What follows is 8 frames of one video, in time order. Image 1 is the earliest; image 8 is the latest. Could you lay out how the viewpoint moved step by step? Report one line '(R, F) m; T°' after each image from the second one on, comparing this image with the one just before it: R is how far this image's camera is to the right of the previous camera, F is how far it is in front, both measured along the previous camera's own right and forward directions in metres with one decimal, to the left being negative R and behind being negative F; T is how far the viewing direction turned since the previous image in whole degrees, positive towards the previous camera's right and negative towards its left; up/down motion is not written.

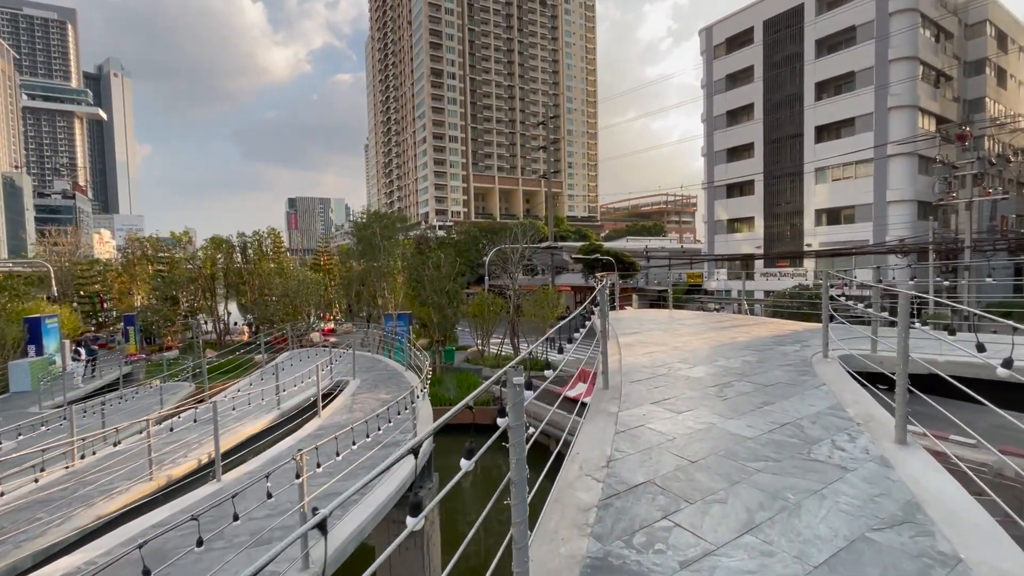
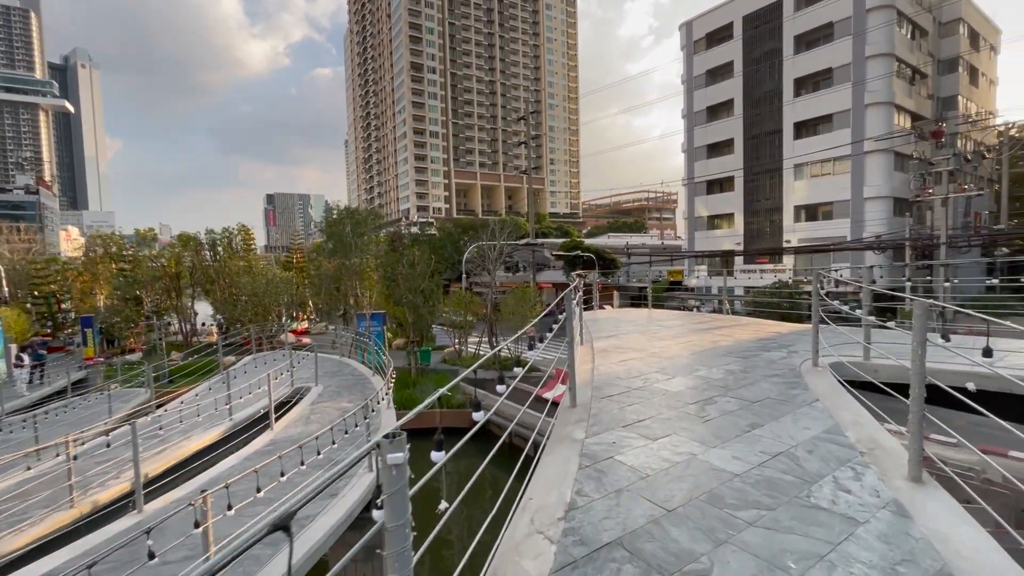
(+0.2, +0.4) m; +2°
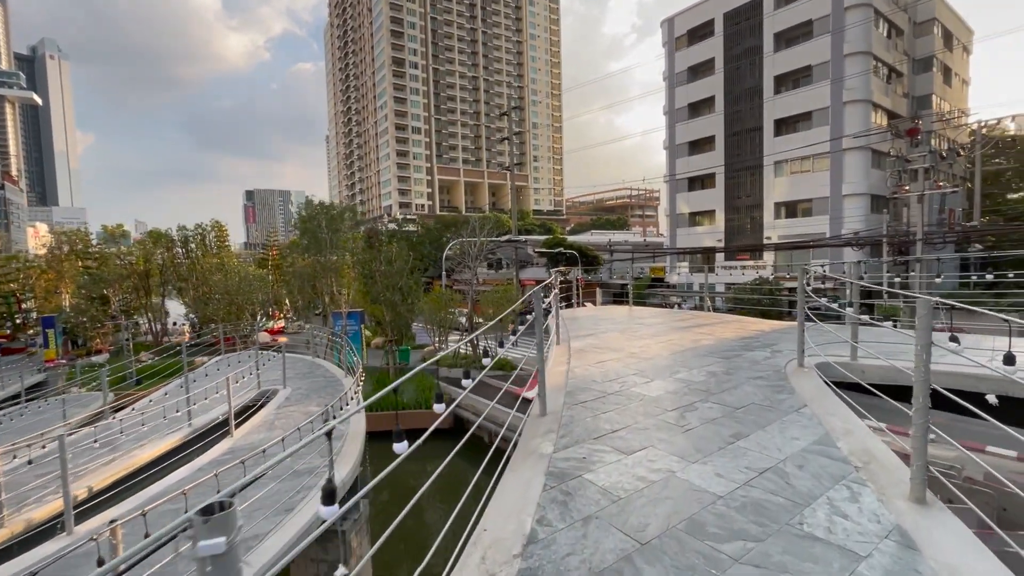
(+0.1, +0.3) m; +2°
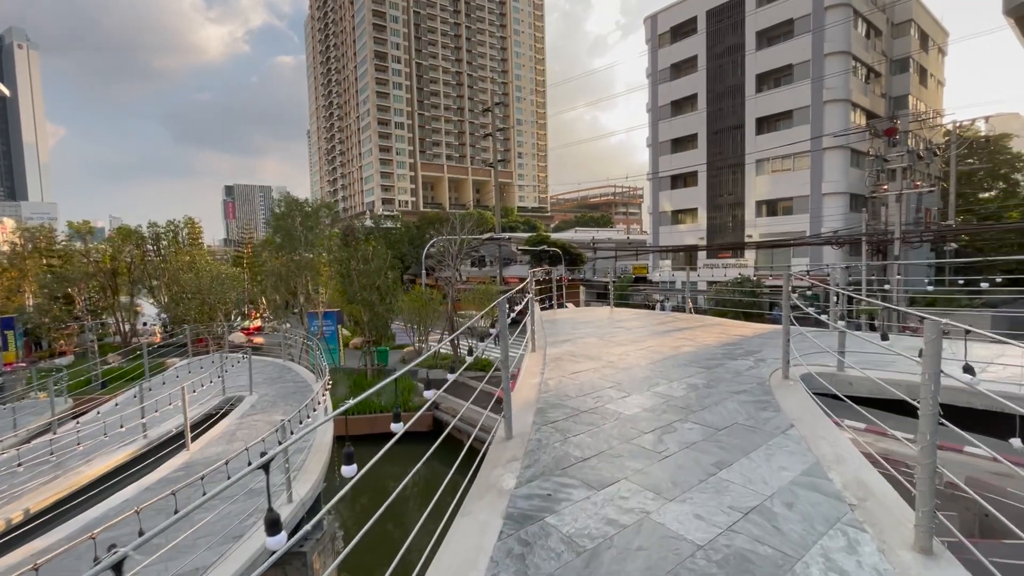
(+0.1, +0.3) m; +2°
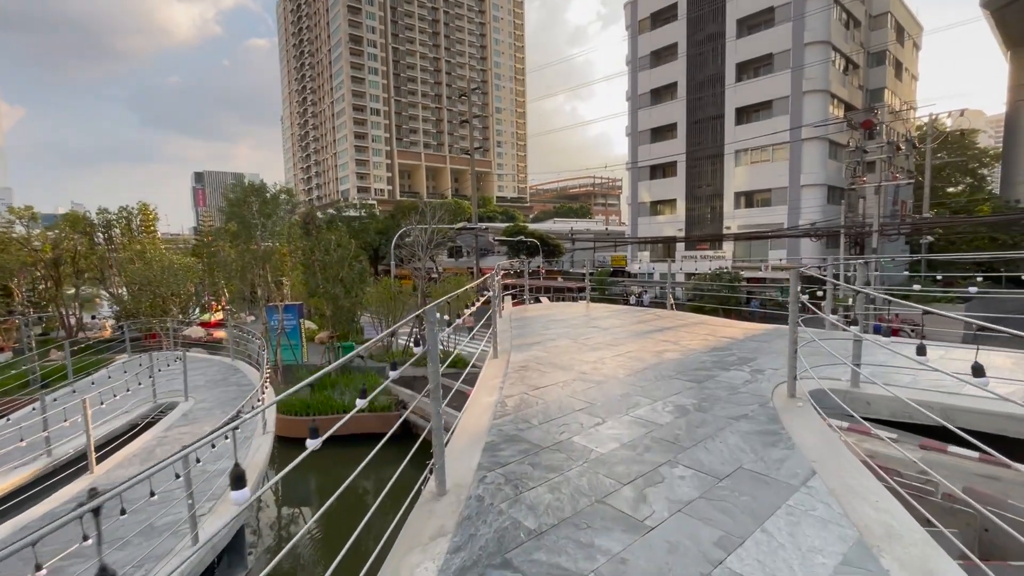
(+0.2, +0.7) m; +2°
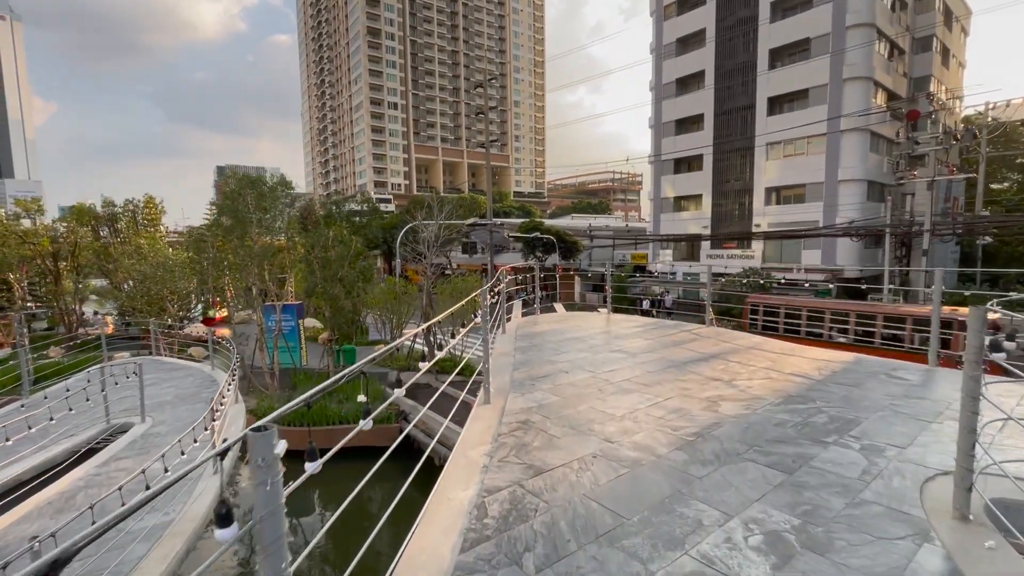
(+0.1, +1.1) m; -2°
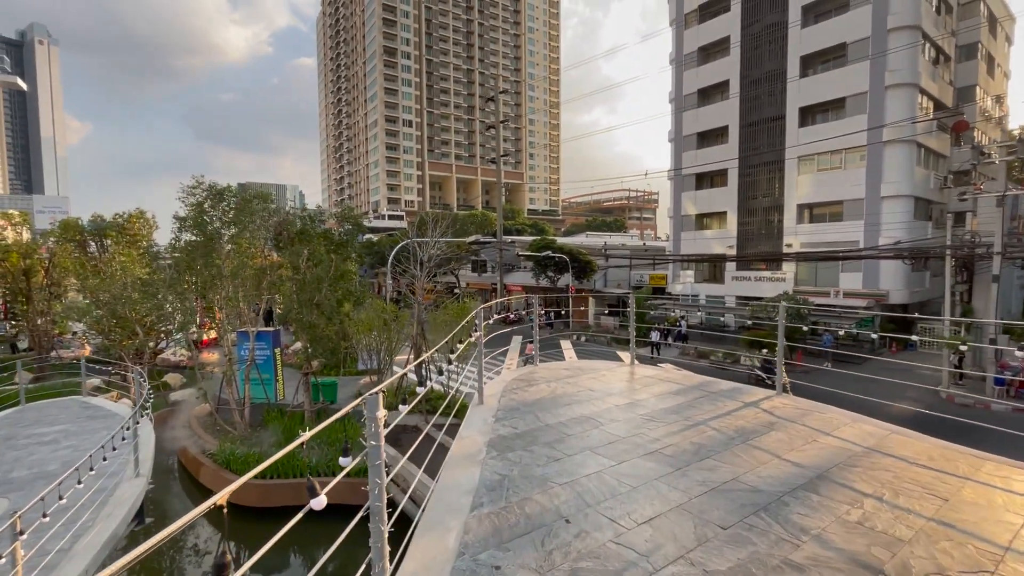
(+0.2, +1.7) m; -2°
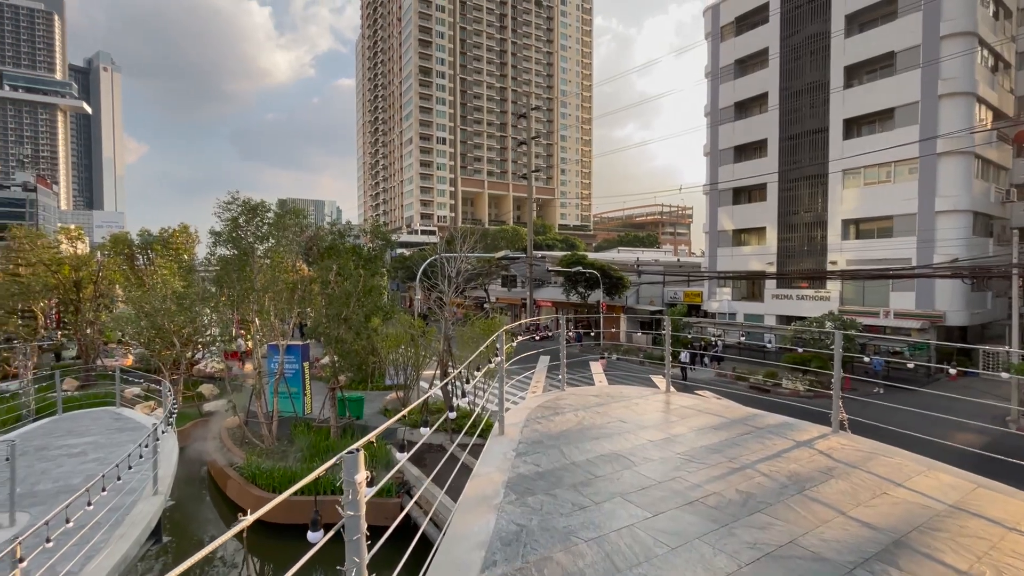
(0.0, +0.3) m; -4°
